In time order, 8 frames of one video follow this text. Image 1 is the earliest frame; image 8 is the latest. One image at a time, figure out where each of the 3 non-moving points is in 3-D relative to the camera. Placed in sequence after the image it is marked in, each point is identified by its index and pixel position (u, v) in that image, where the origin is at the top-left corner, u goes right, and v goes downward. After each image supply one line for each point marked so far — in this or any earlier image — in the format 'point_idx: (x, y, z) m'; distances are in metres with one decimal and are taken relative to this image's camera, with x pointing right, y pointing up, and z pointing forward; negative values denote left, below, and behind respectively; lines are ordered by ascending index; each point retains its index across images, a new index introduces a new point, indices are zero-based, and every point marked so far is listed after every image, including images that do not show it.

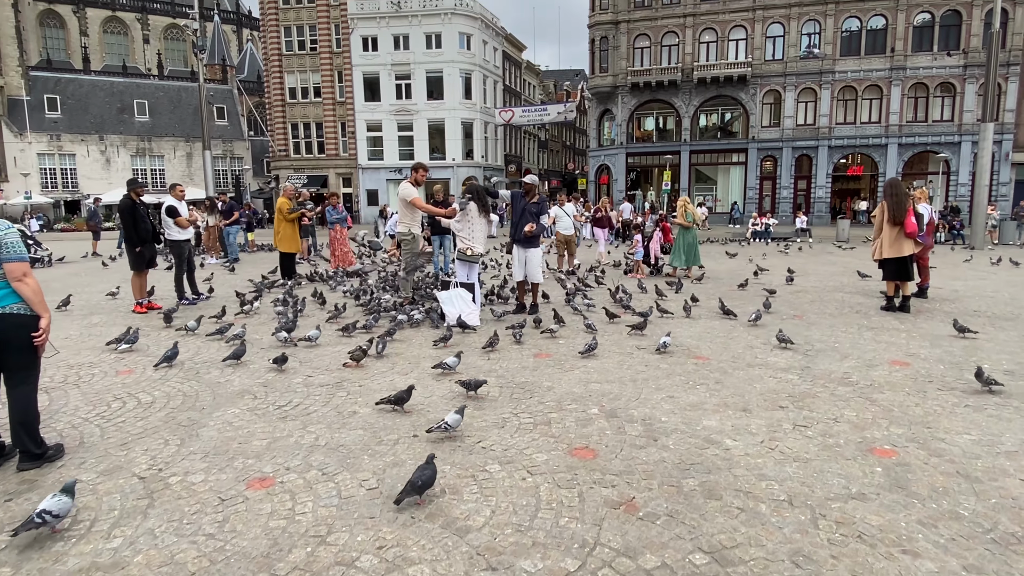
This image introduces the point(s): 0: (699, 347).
0: (+2.3, -0.7, +7.7) m
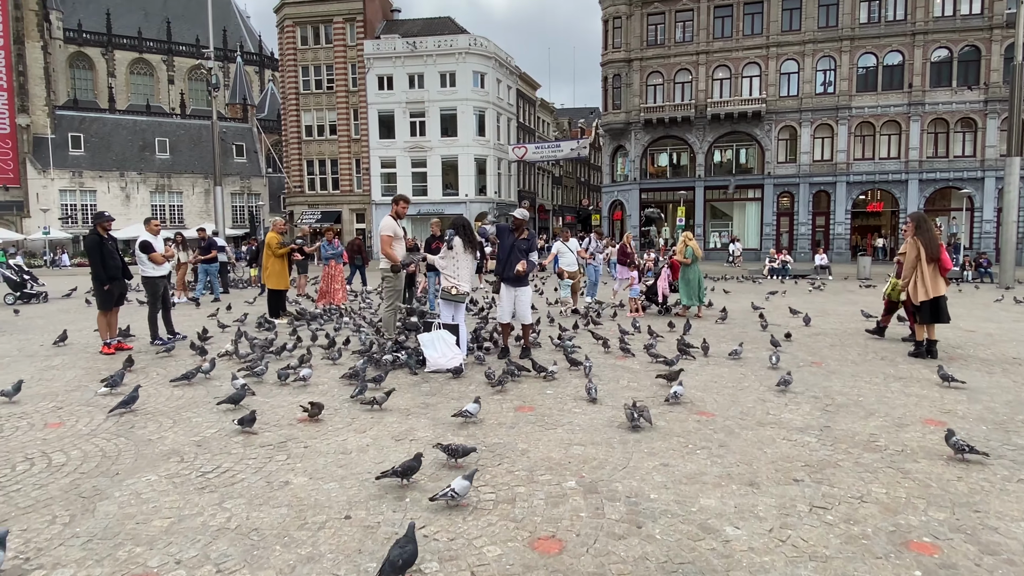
0: (+2.1, -1.2, +6.8) m
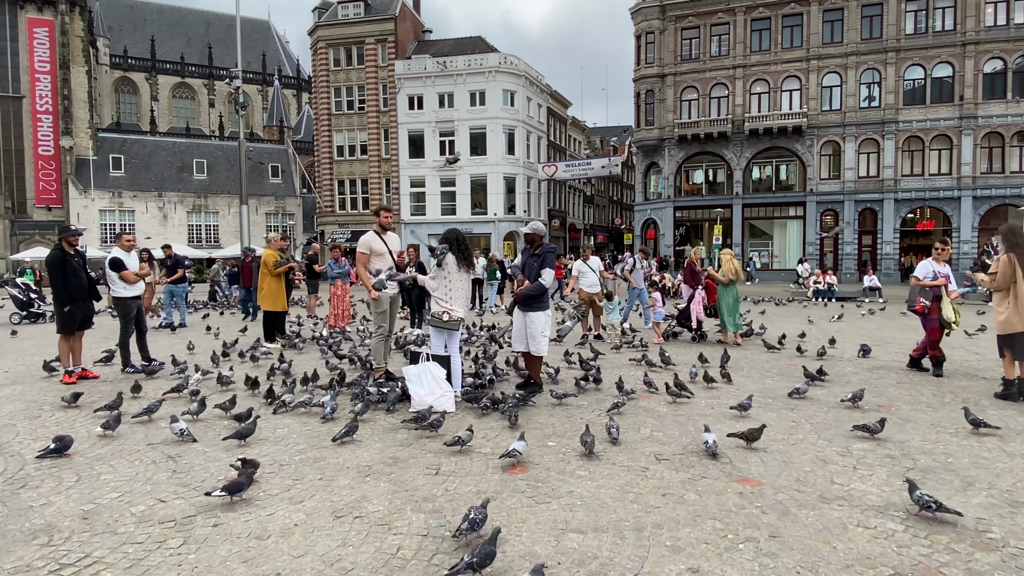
0: (+2.0, -1.4, +5.4) m
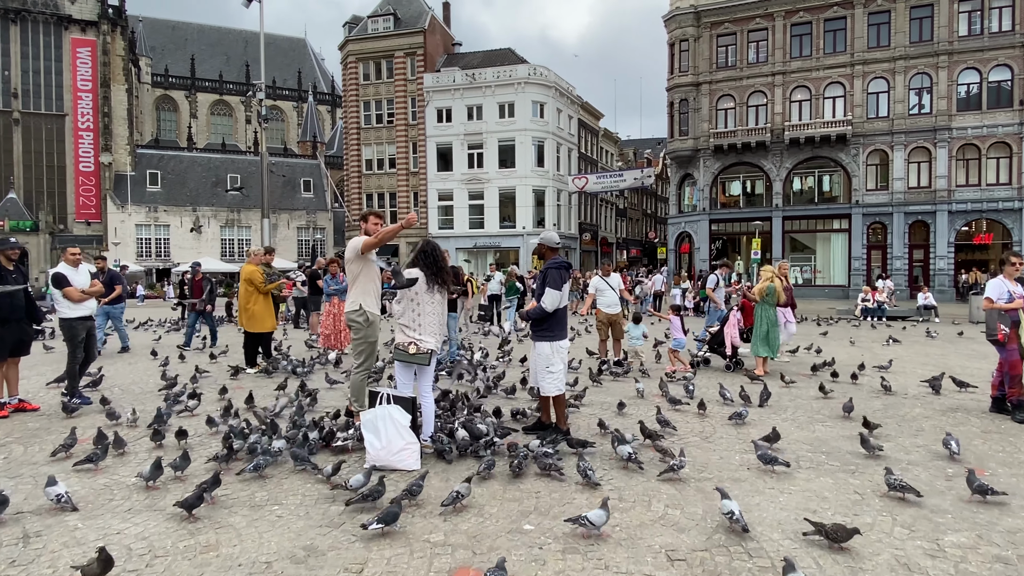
0: (+1.7, -1.6, +3.8) m
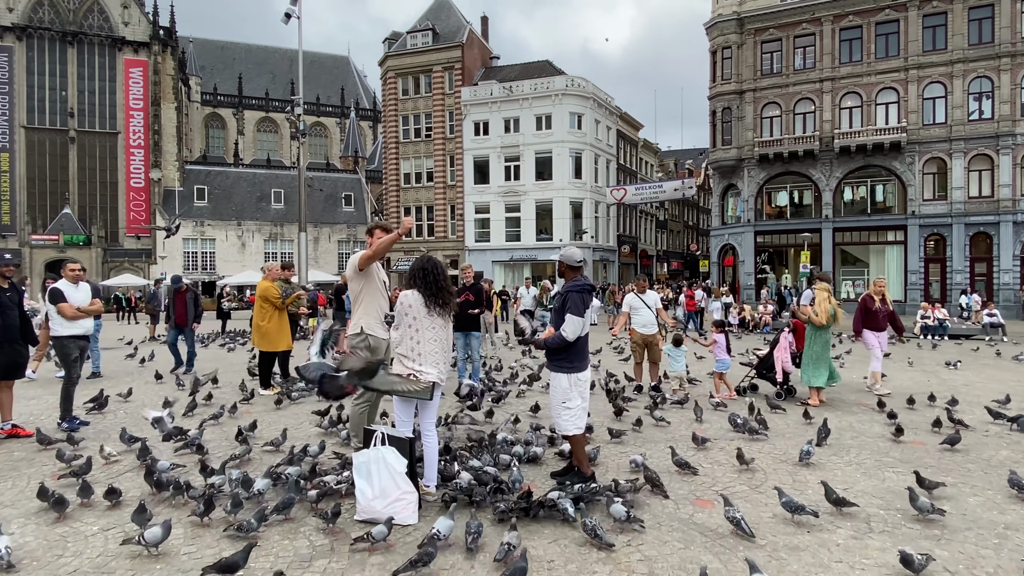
0: (+1.7, -1.8, +2.9) m
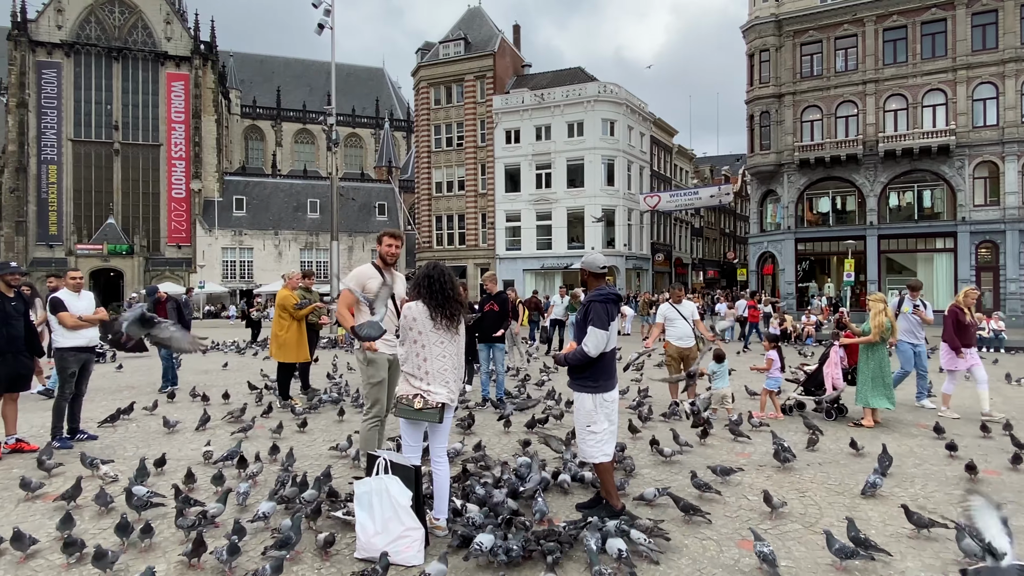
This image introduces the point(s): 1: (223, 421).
0: (+1.7, -1.8, +2.3) m
1: (-4.0, -1.8, +9.0) m
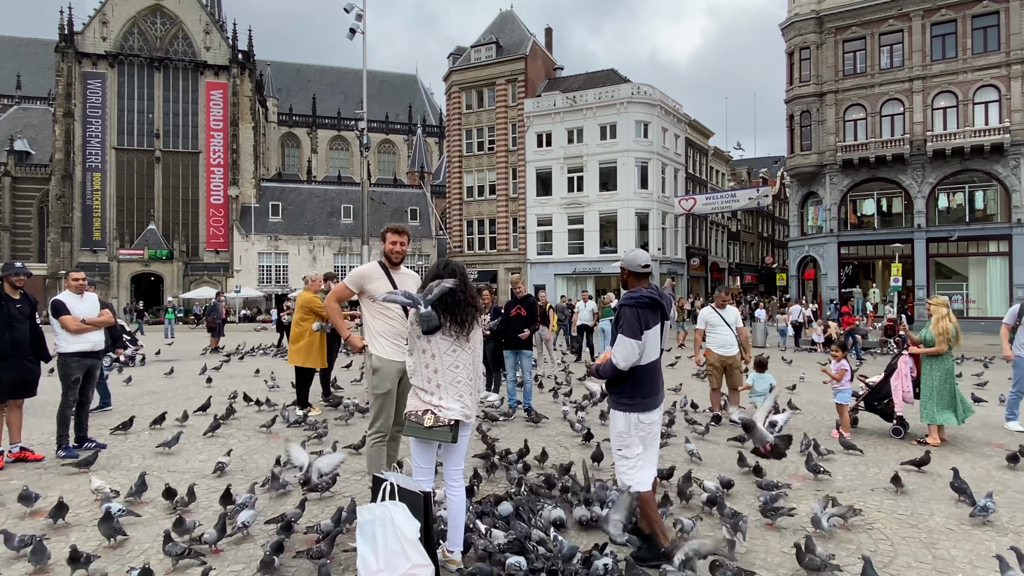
0: (+1.7, -1.8, +1.7) m
1: (-3.7, -1.9, +8.6) m
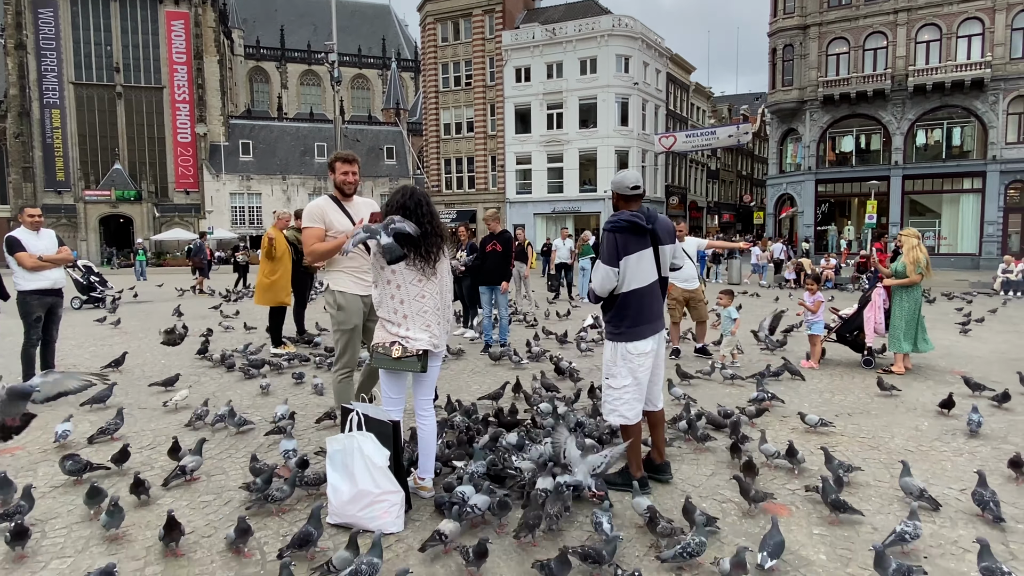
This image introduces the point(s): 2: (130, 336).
0: (+1.6, -1.6, +1.8) m
1: (-4.0, -1.0, +8.6) m
2: (-6.9, -0.9, +11.4) m
